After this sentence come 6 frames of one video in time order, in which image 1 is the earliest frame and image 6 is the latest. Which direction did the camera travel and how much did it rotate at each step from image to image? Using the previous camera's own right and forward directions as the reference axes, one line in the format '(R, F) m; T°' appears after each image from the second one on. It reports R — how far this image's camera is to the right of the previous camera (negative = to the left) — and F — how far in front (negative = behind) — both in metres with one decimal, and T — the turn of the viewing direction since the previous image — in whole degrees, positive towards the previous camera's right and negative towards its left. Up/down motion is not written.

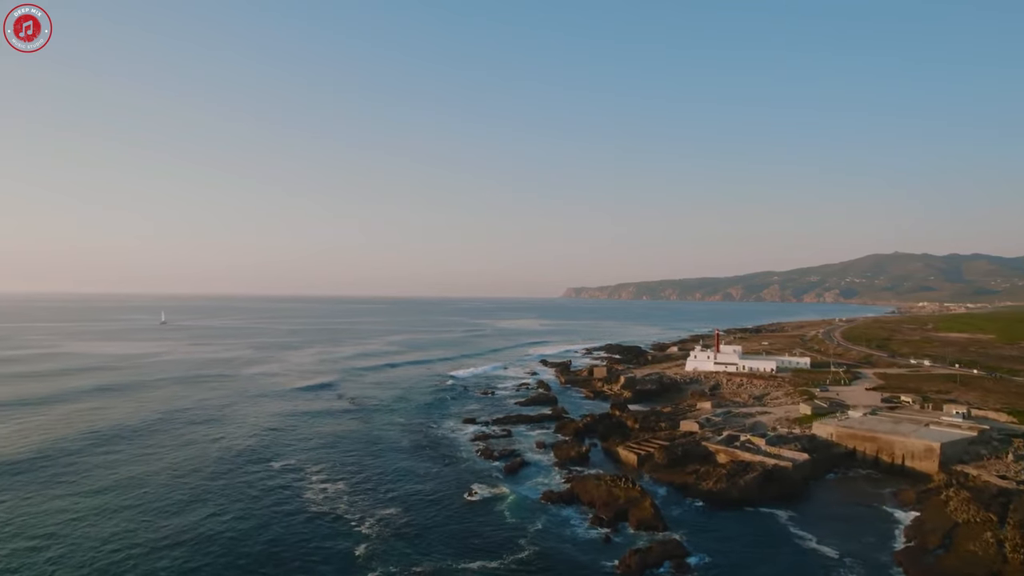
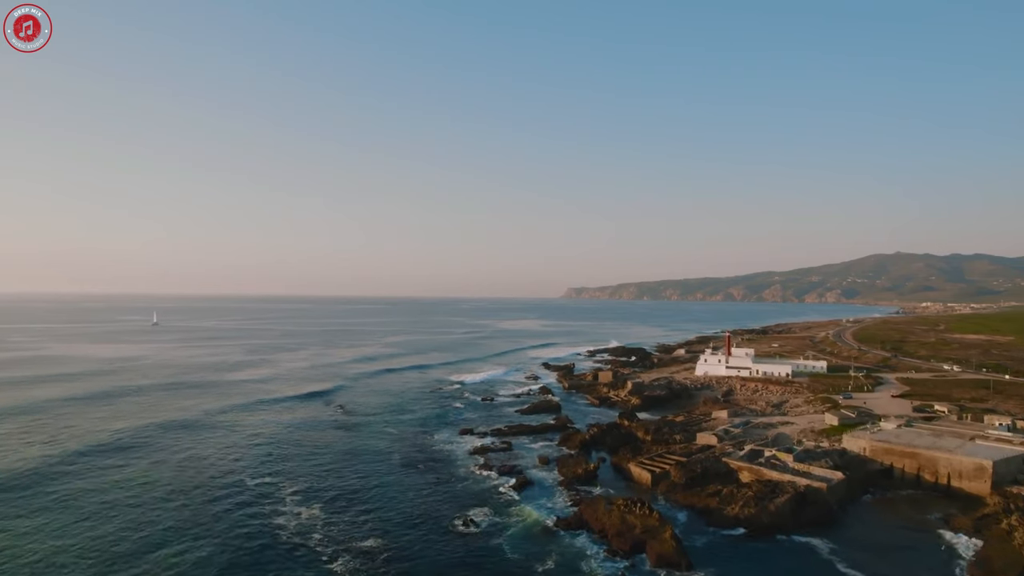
(0.0, +3.9) m; 0°
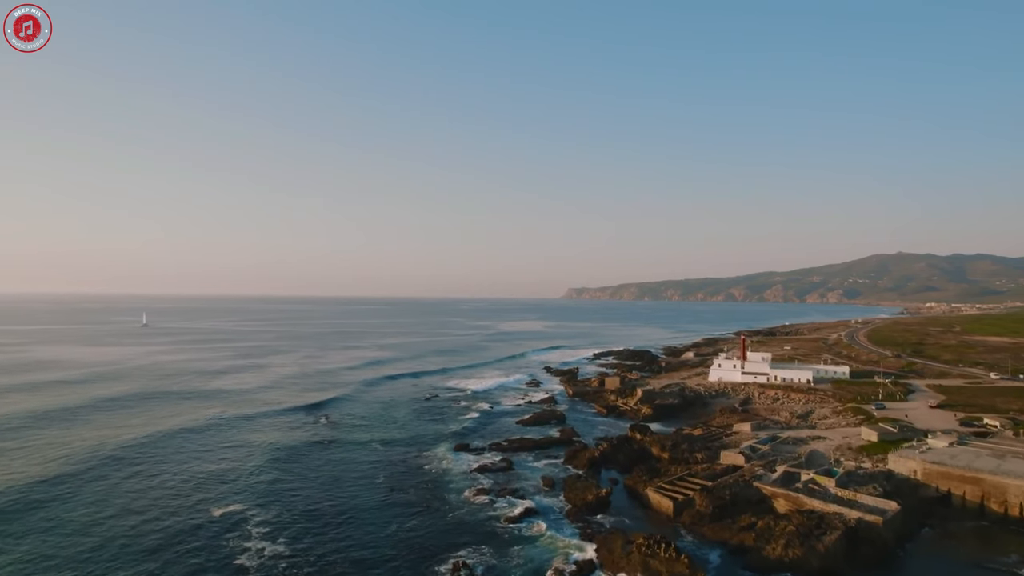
(0.0, +4.6) m; 0°
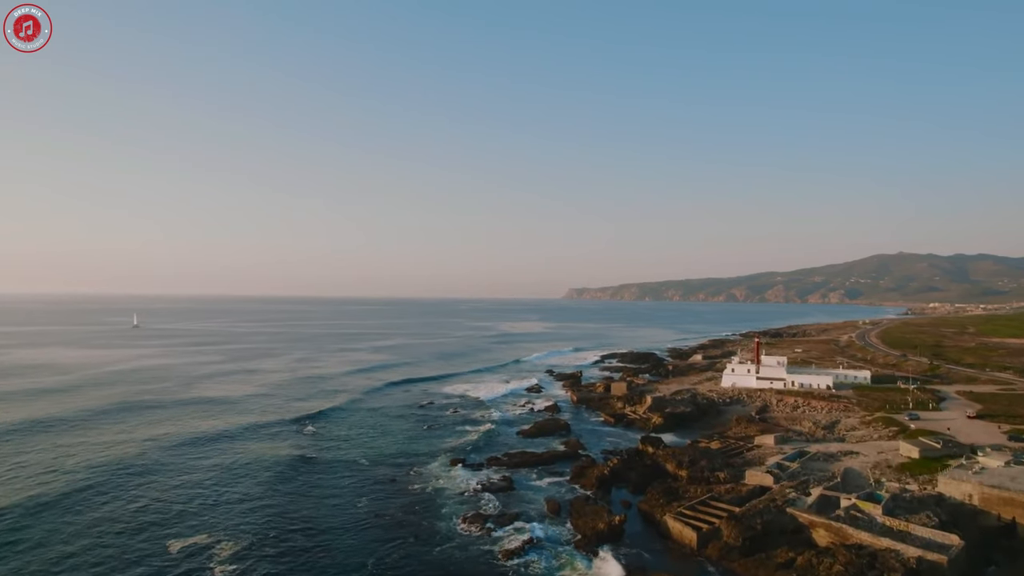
(0.0, +3.9) m; 0°
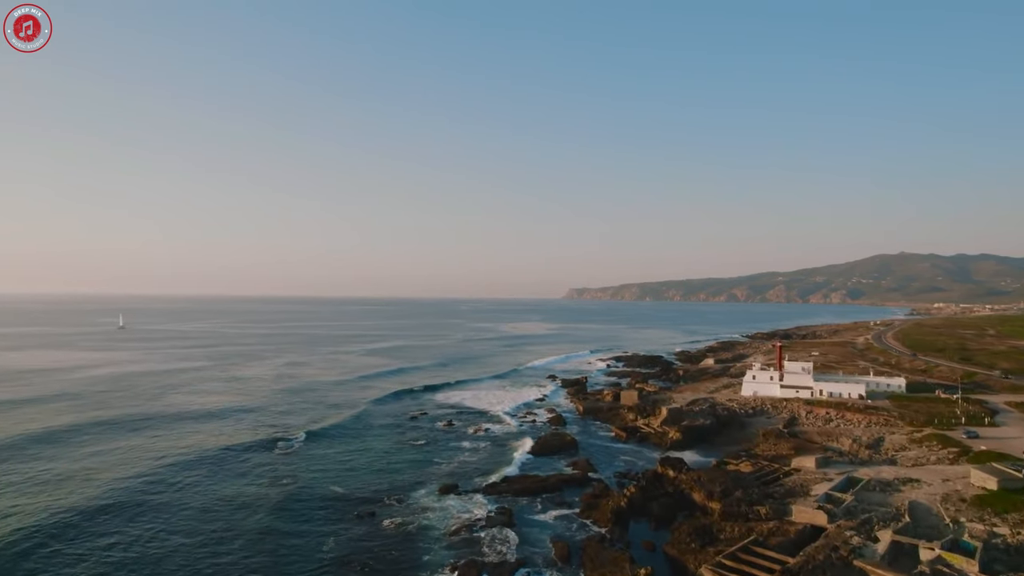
(0.0, +5.6) m; 0°
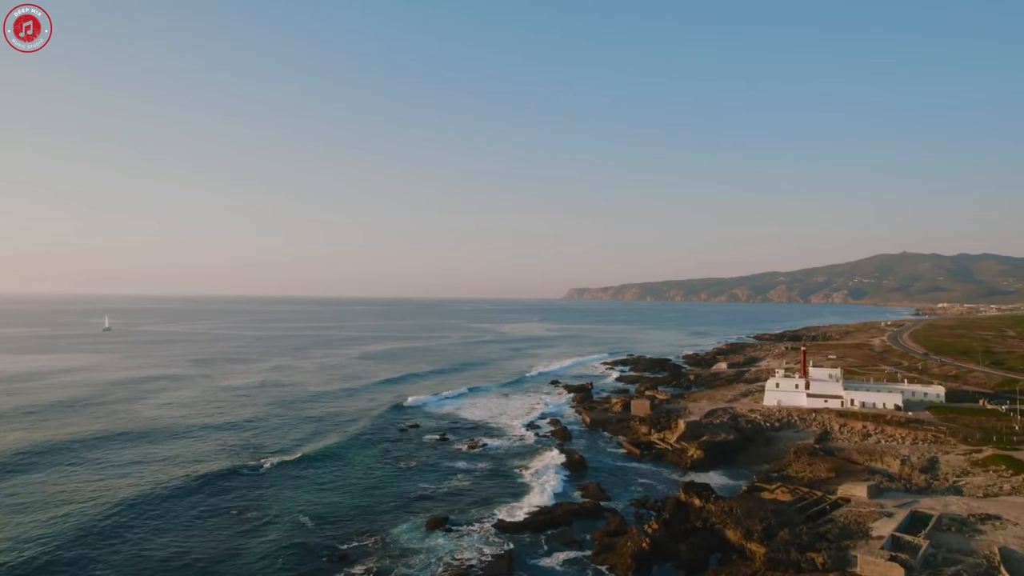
(0.0, +5.3) m; 0°
